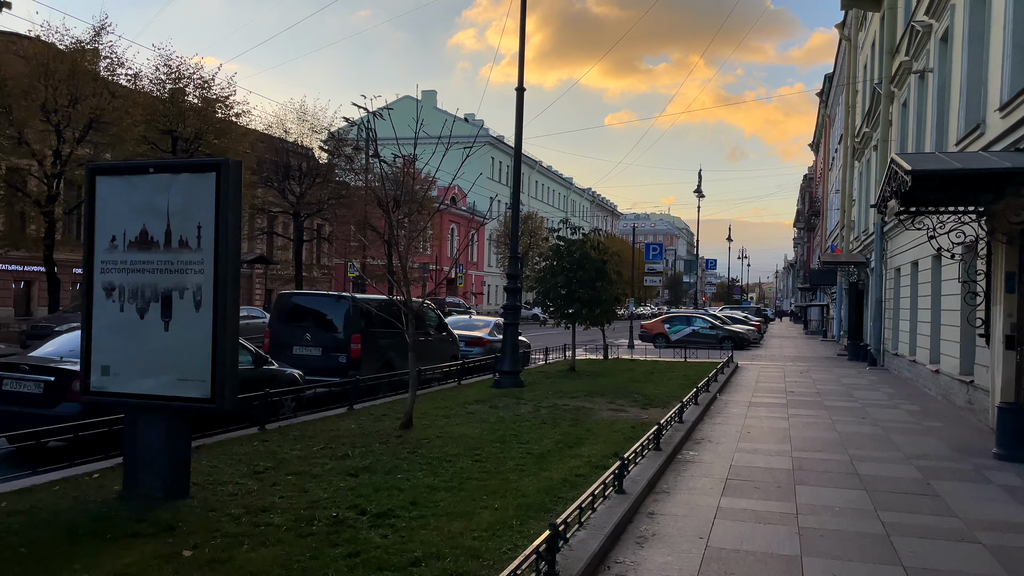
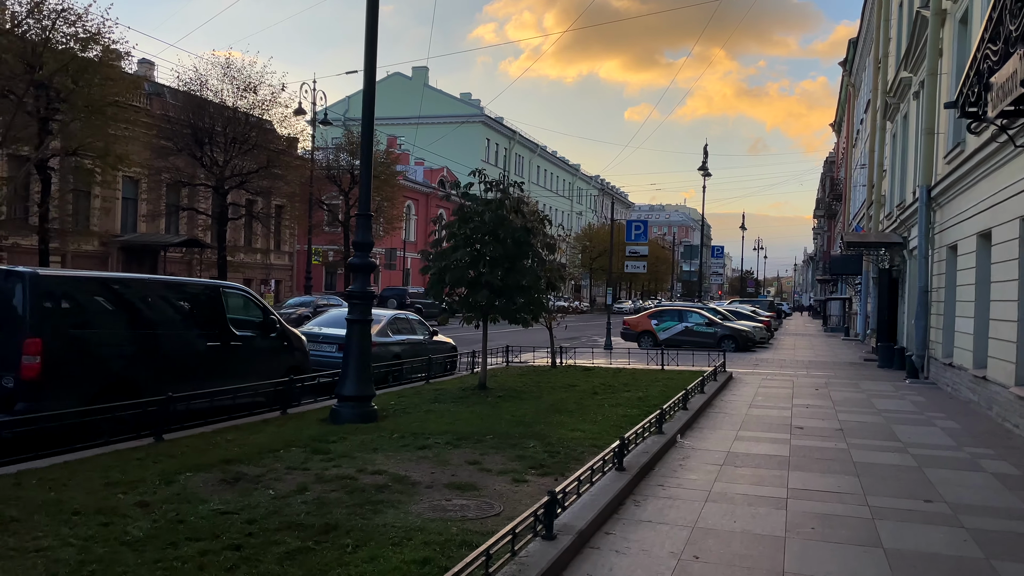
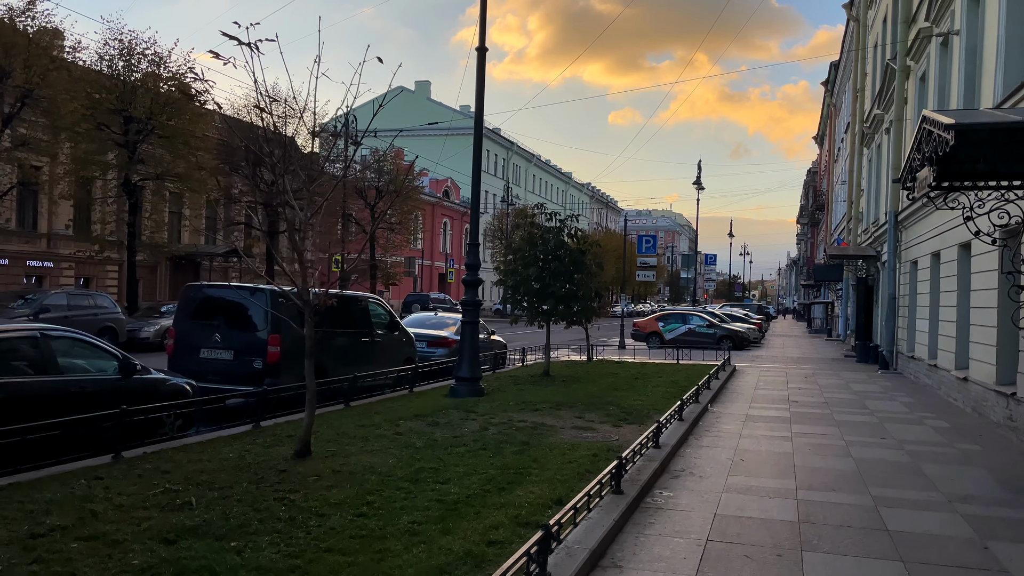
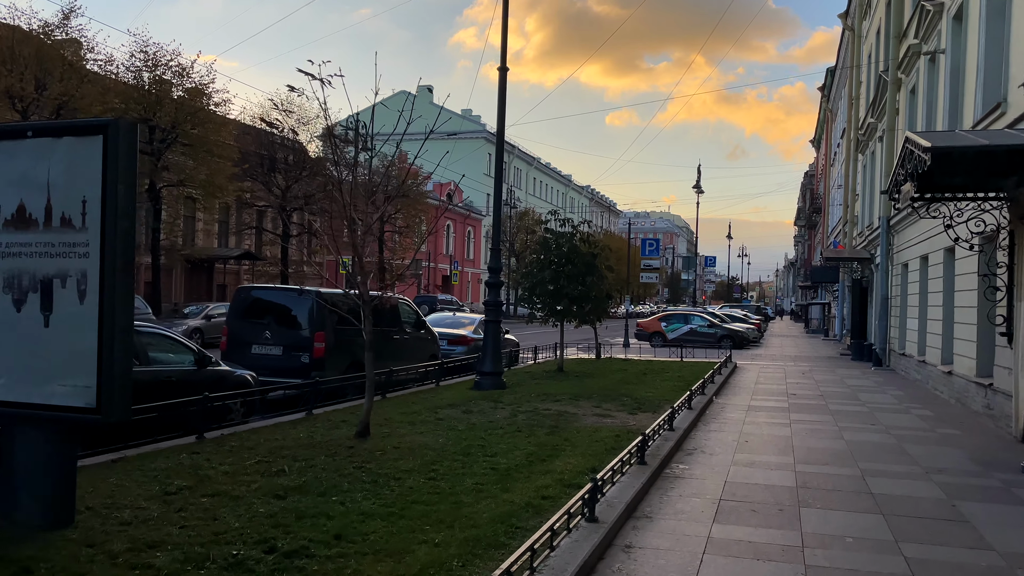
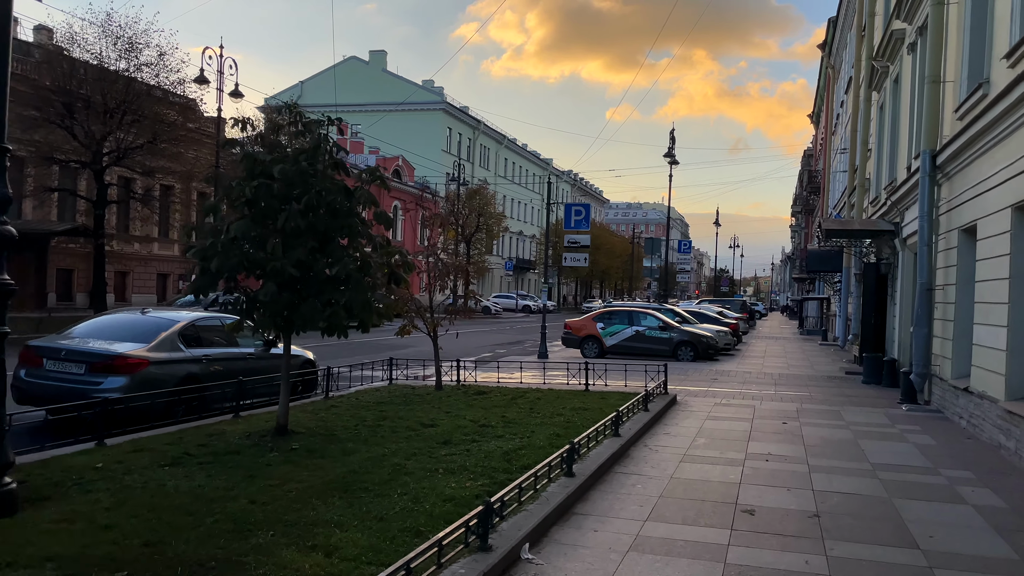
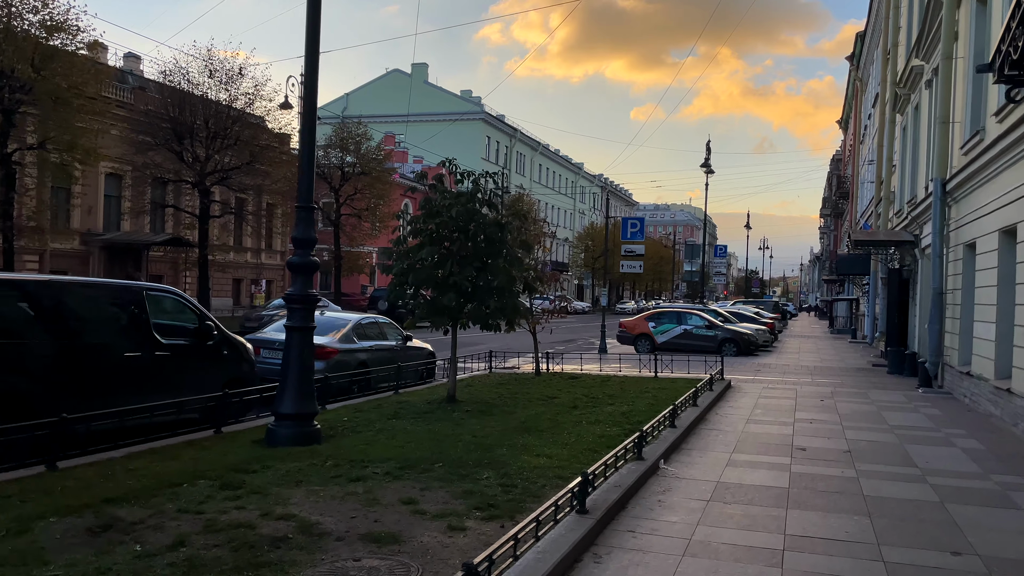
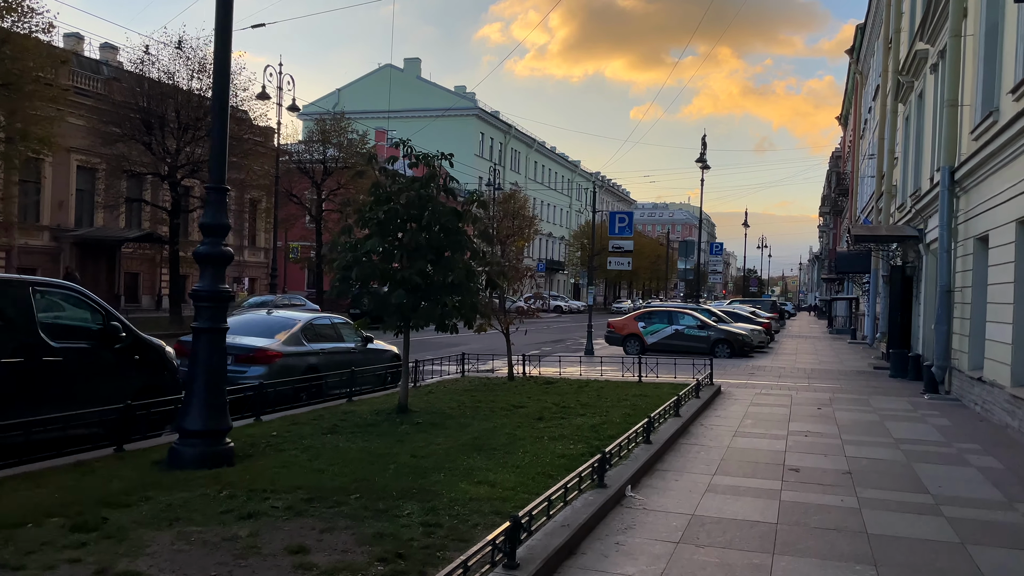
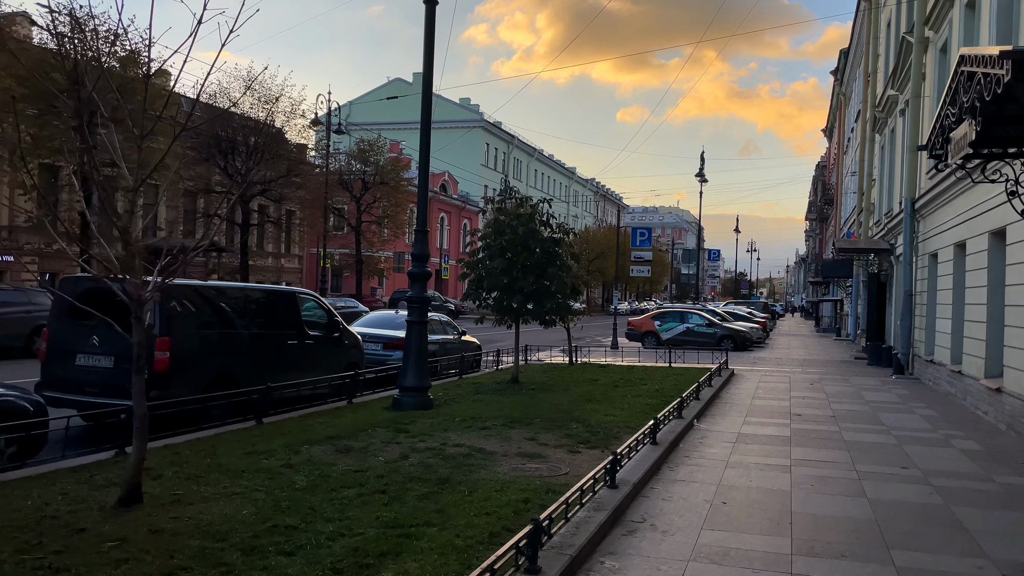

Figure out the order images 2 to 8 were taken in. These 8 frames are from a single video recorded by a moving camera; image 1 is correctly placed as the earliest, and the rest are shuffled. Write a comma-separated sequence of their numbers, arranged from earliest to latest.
4, 3, 8, 2, 6, 7, 5
